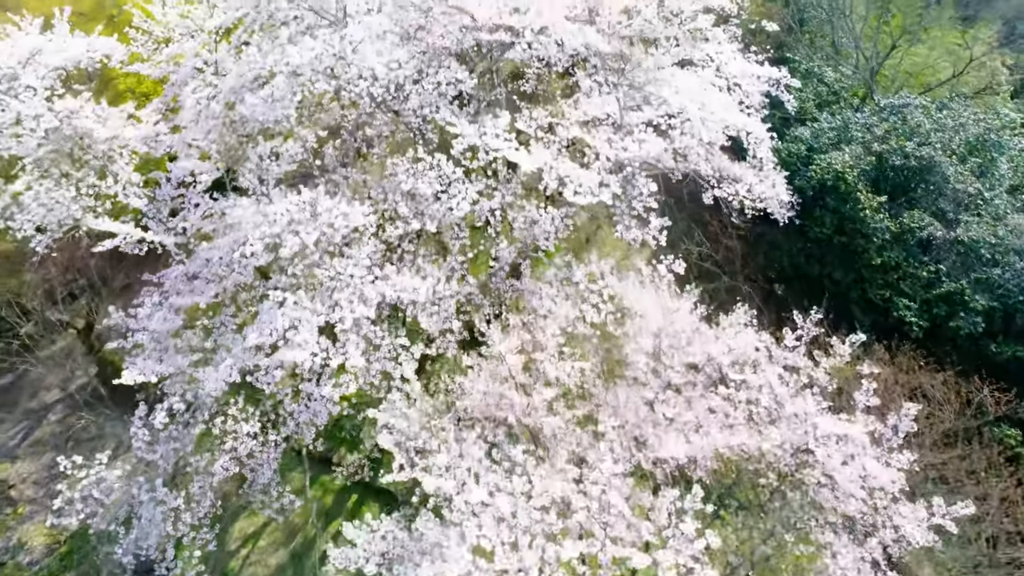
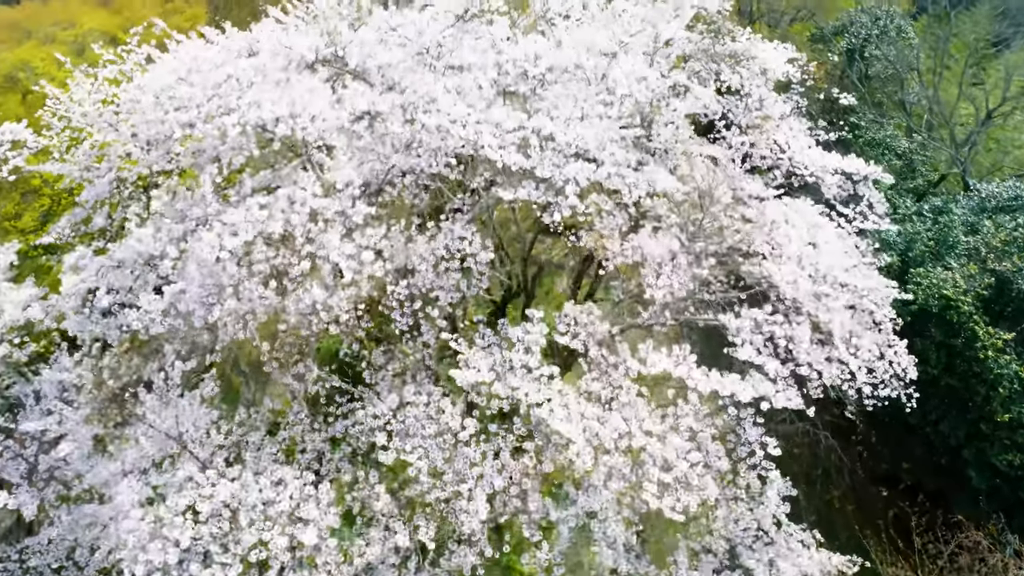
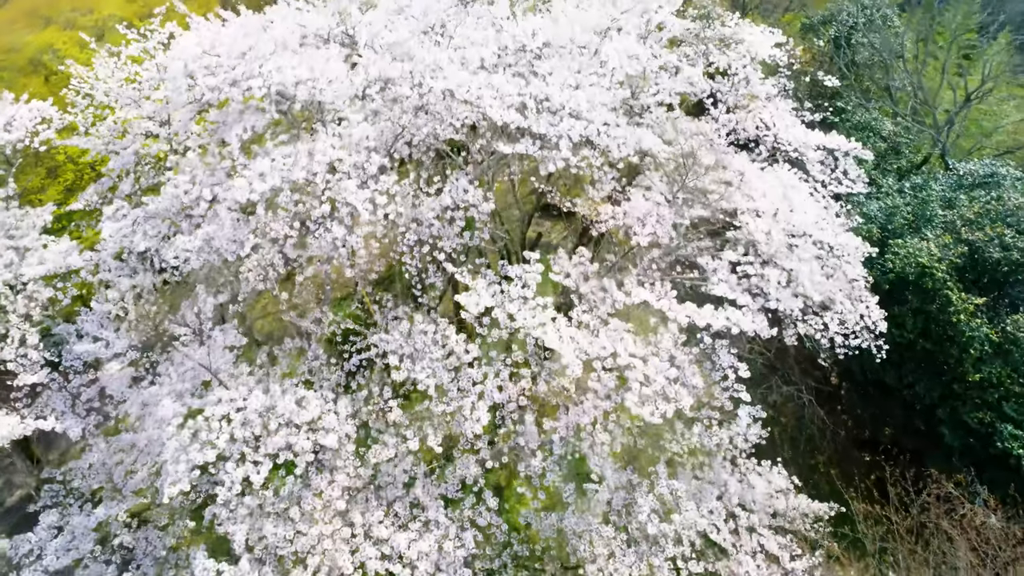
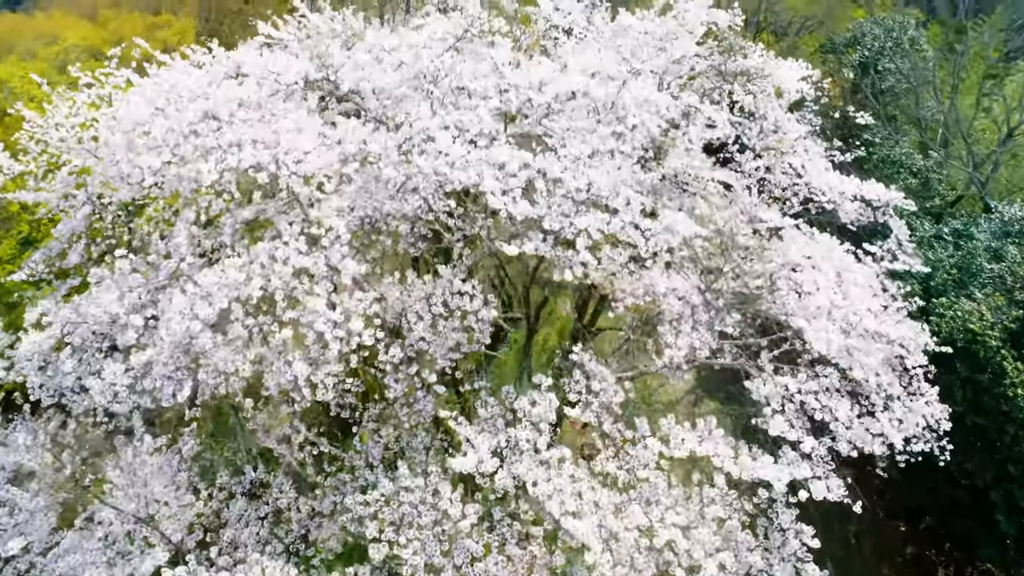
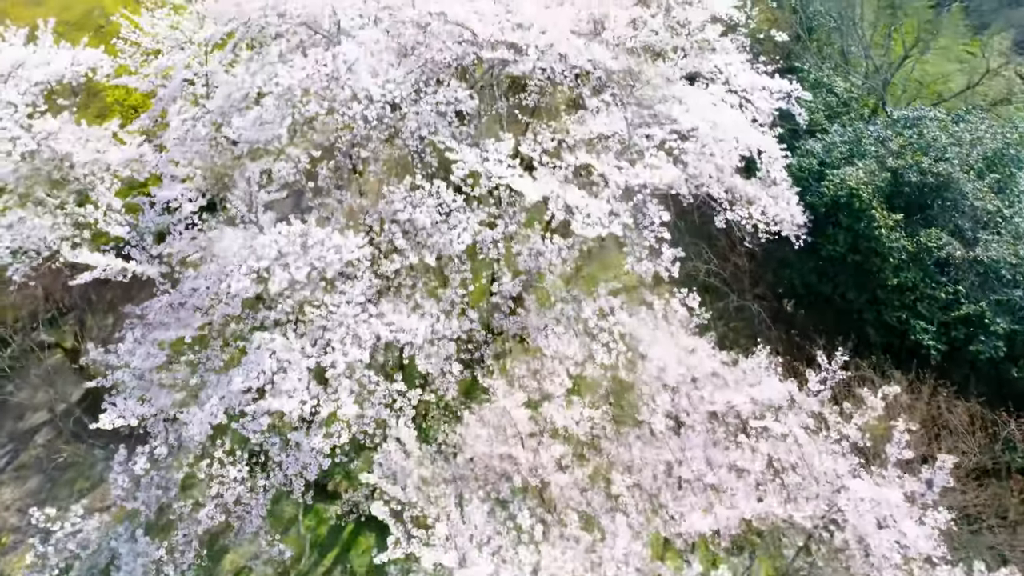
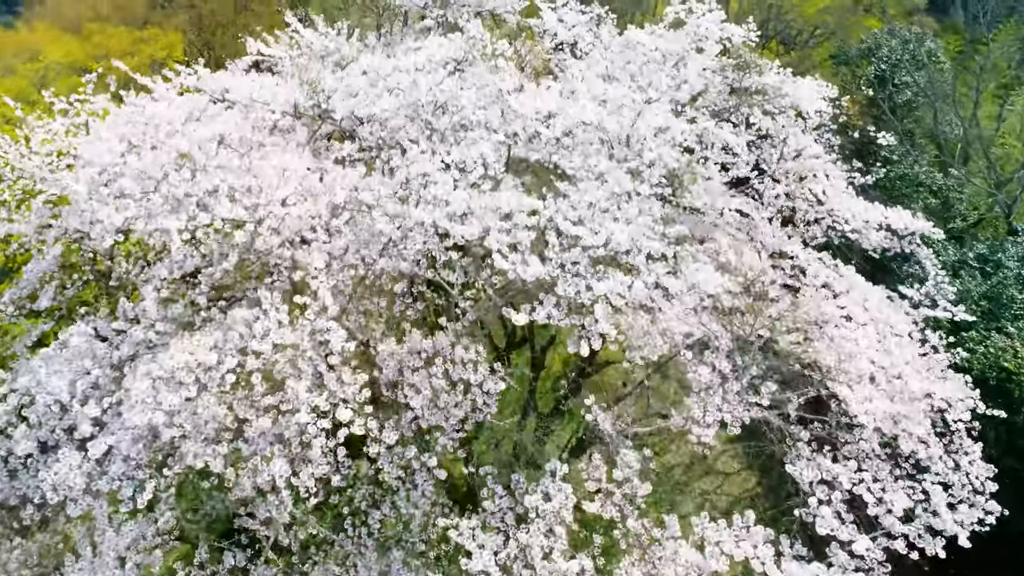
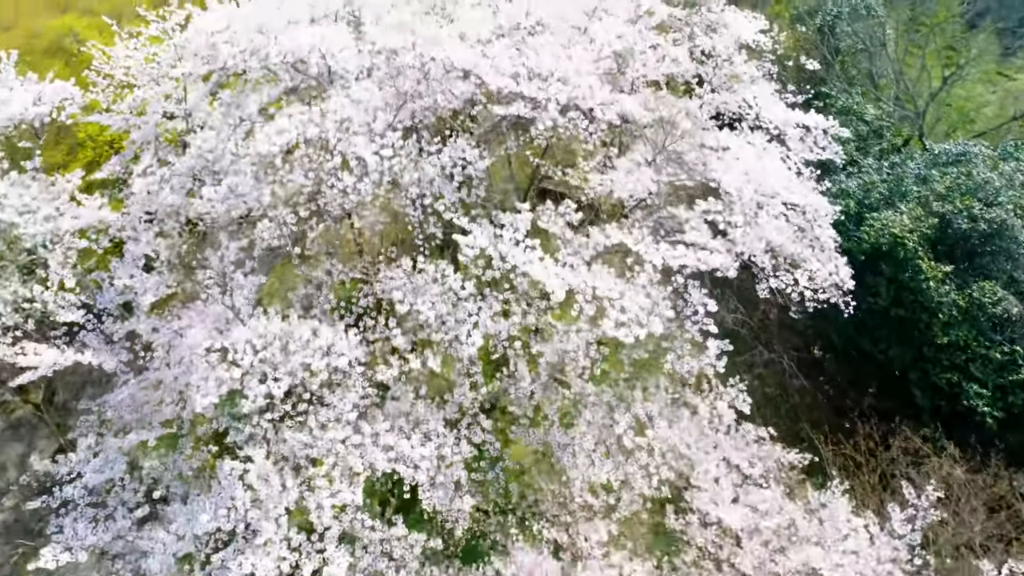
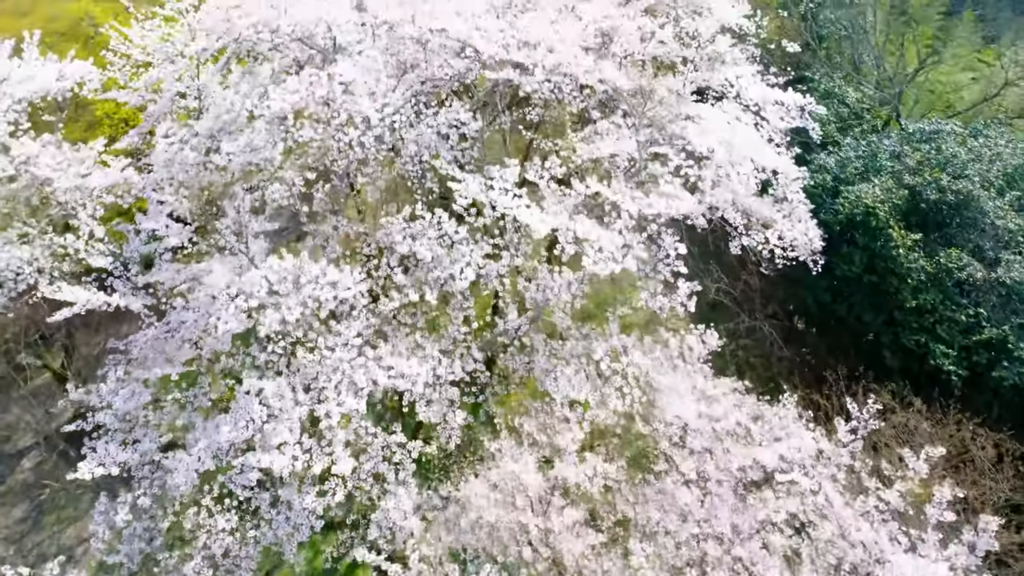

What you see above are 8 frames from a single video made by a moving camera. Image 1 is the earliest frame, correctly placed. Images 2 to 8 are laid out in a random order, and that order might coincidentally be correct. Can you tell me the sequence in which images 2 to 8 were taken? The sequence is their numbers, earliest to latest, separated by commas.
5, 8, 7, 3, 2, 4, 6
